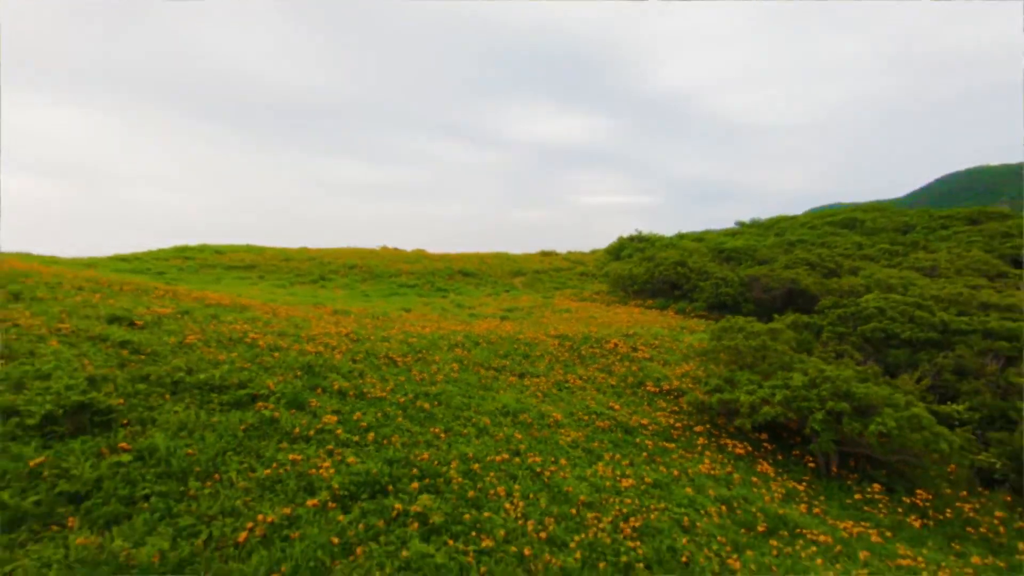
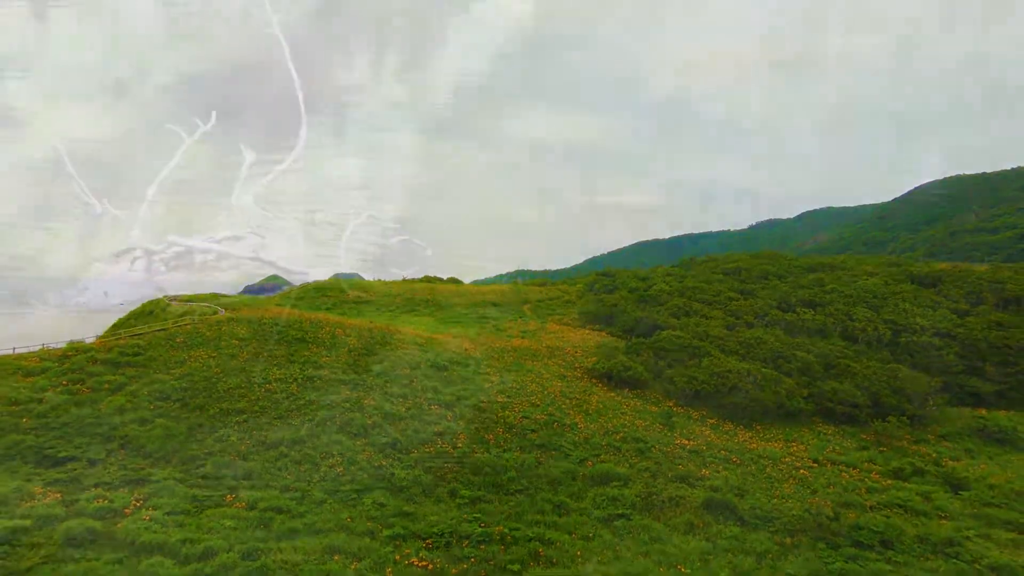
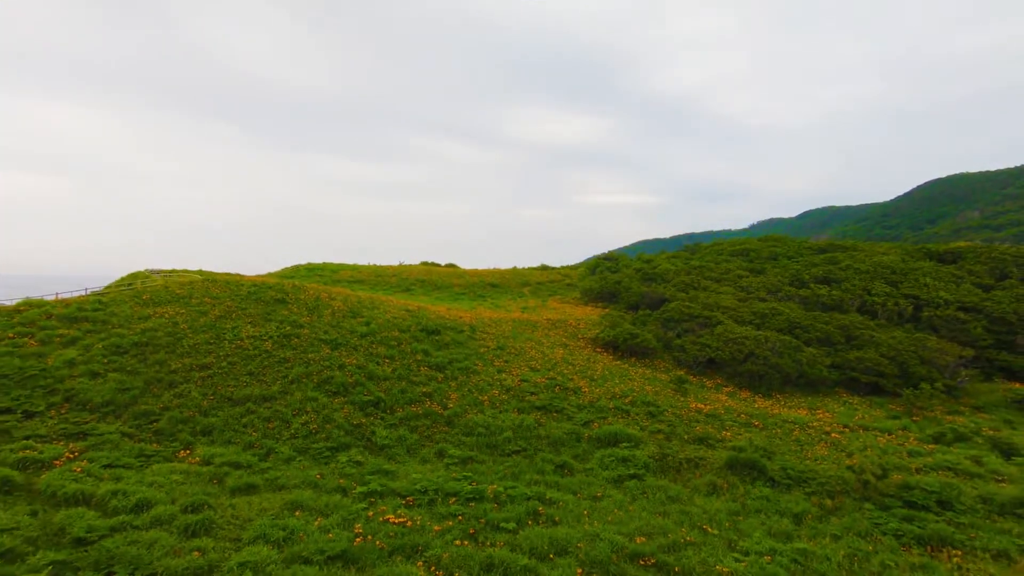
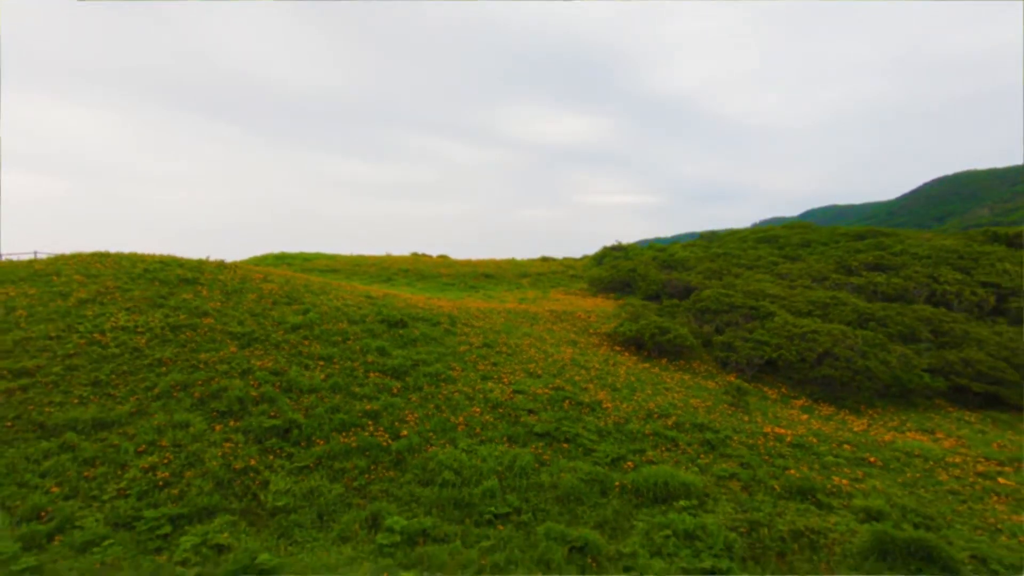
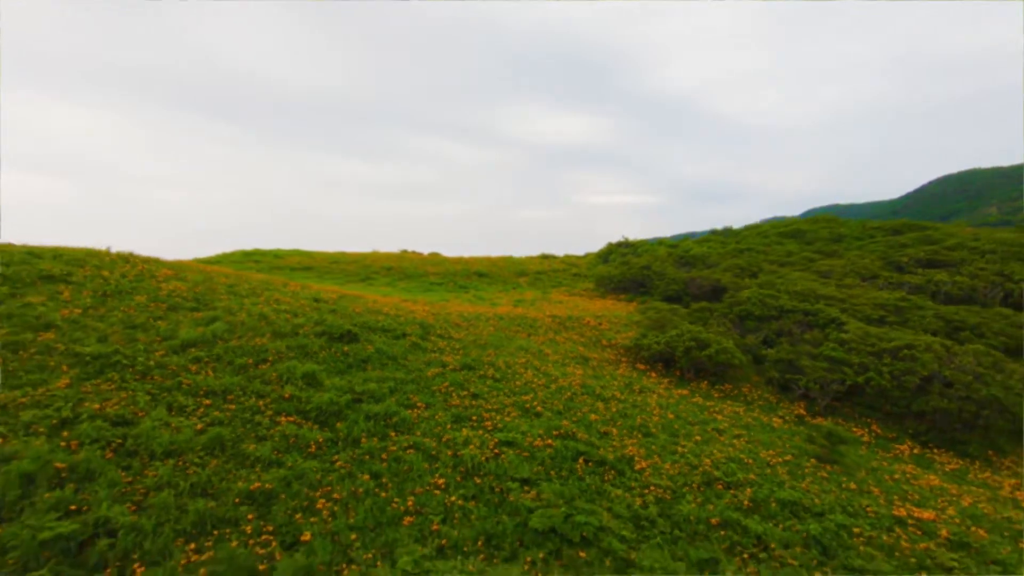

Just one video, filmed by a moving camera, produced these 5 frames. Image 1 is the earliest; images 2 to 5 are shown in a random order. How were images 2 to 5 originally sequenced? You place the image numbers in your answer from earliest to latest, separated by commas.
5, 4, 3, 2
